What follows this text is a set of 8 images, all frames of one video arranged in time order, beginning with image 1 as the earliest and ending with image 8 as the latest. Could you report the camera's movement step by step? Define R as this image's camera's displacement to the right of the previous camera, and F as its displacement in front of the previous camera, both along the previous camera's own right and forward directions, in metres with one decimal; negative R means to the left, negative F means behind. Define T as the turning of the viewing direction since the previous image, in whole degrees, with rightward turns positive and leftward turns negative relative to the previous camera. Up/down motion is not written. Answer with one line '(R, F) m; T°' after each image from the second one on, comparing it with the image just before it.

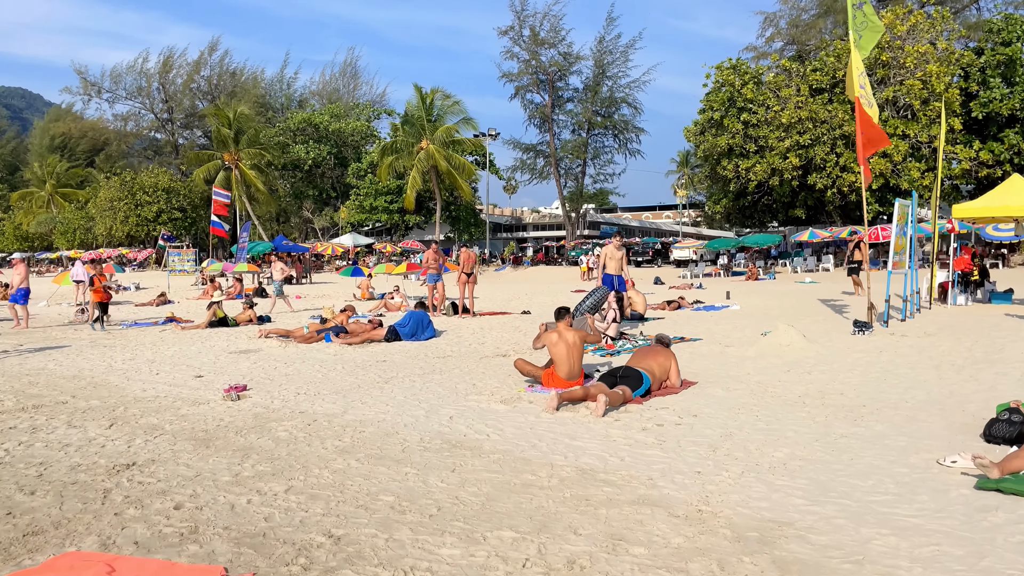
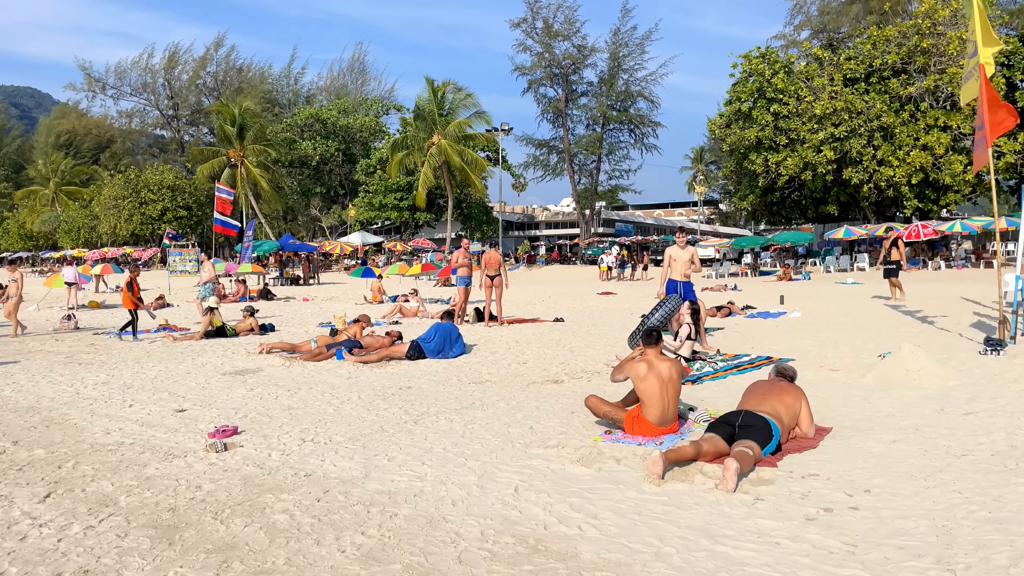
(-0.4, +1.6) m; -1°
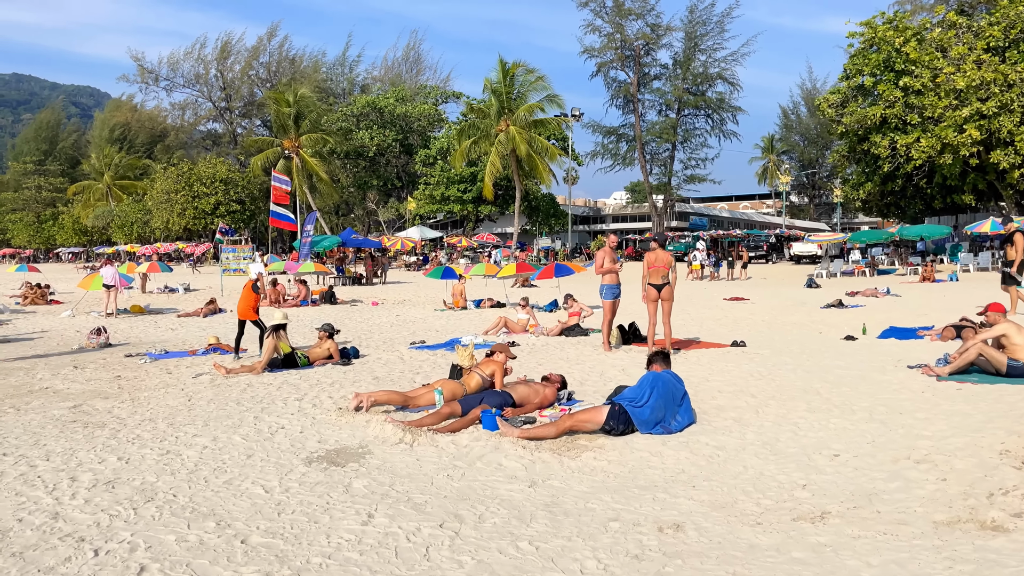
(-1.5, +3.5) m; -3°
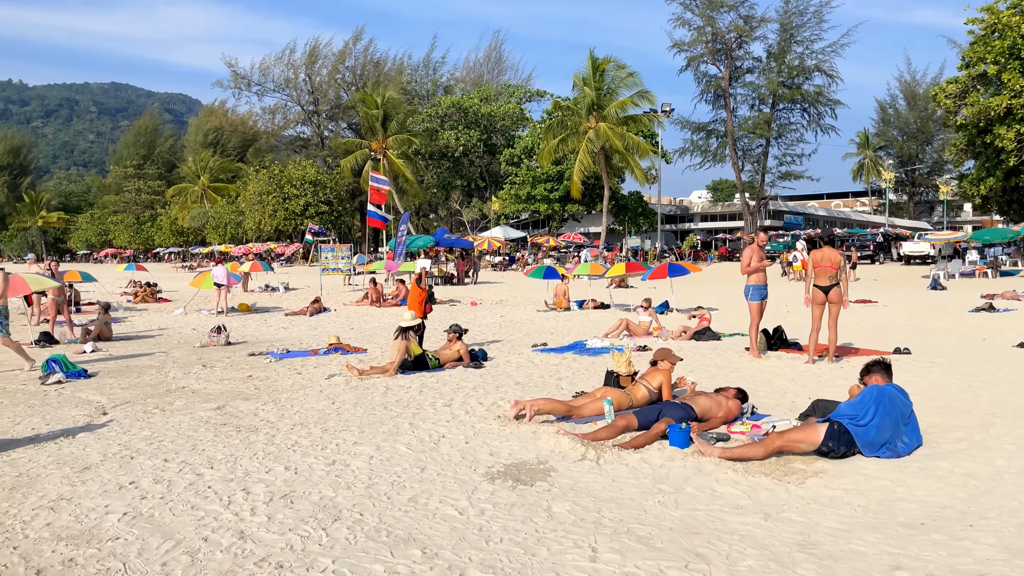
(-0.8, +0.5) m; -5°
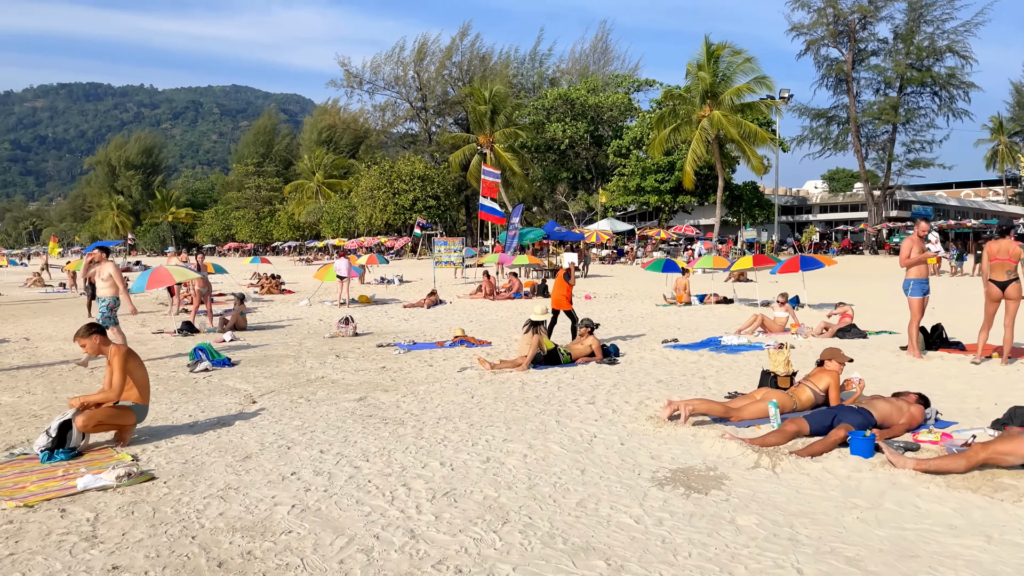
(-0.4, +0.2) m; -7°
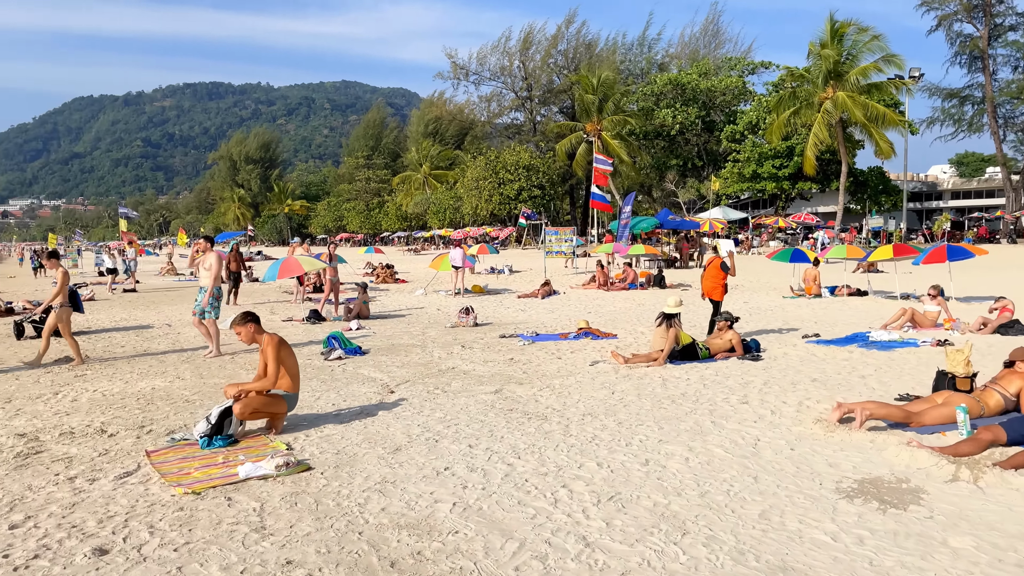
(-0.4, +0.2) m; -7°
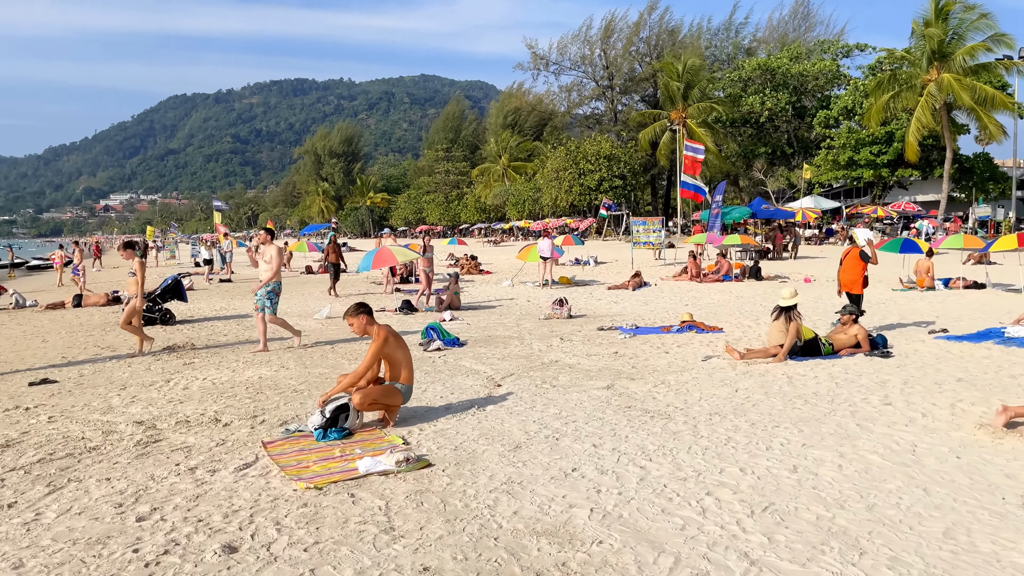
(-0.3, +0.3) m; -6°
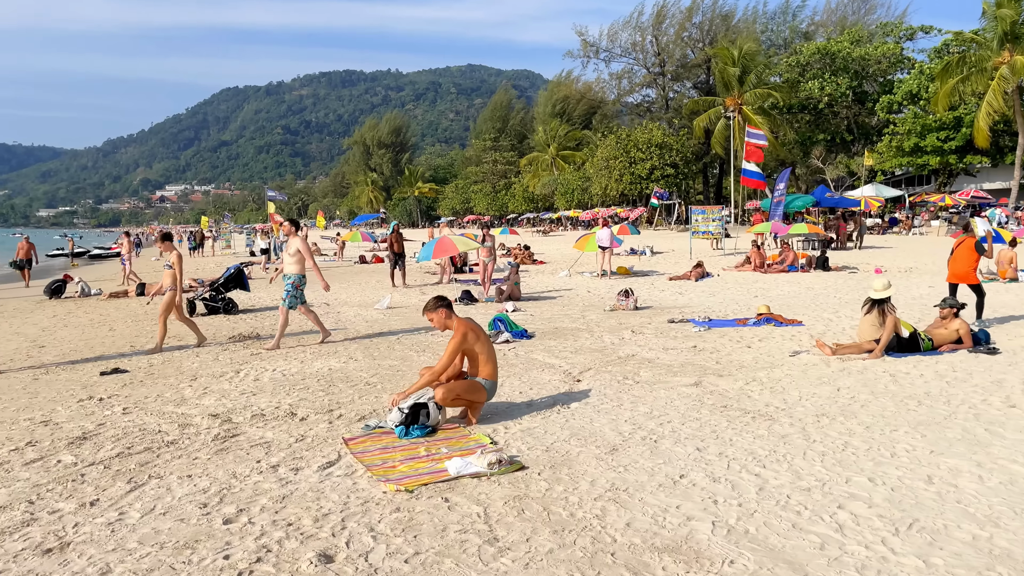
(-0.3, +0.3) m; -3°
